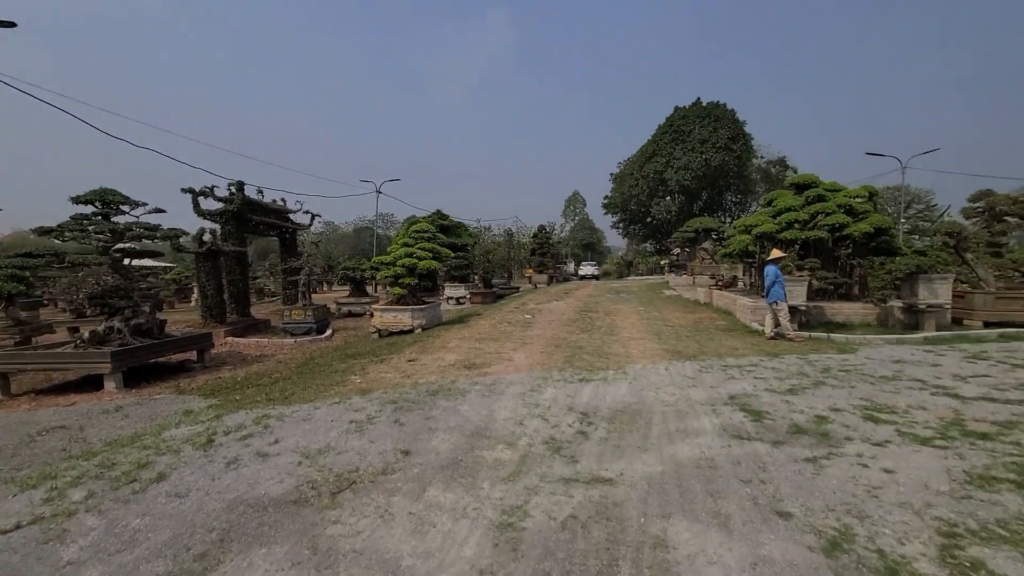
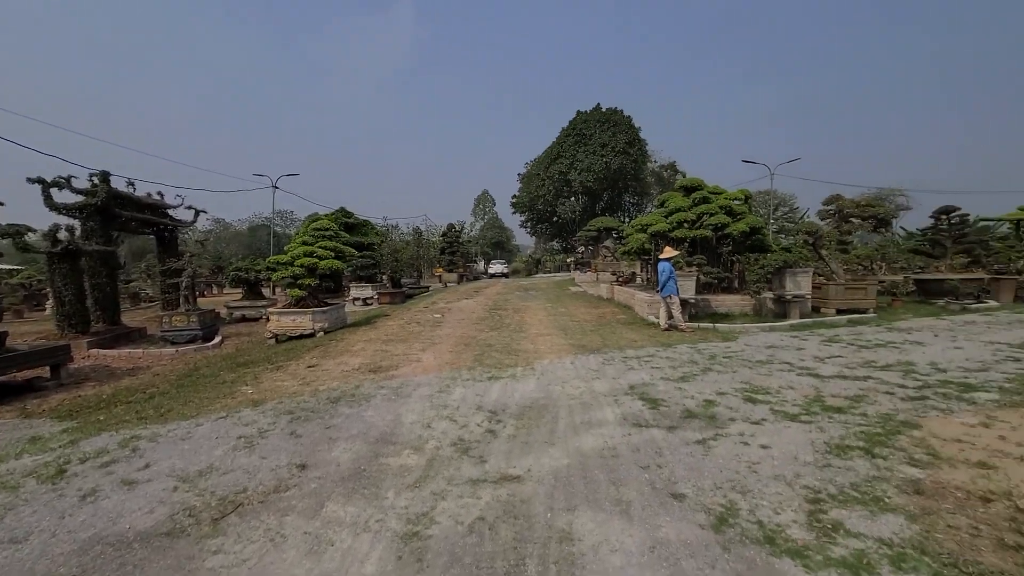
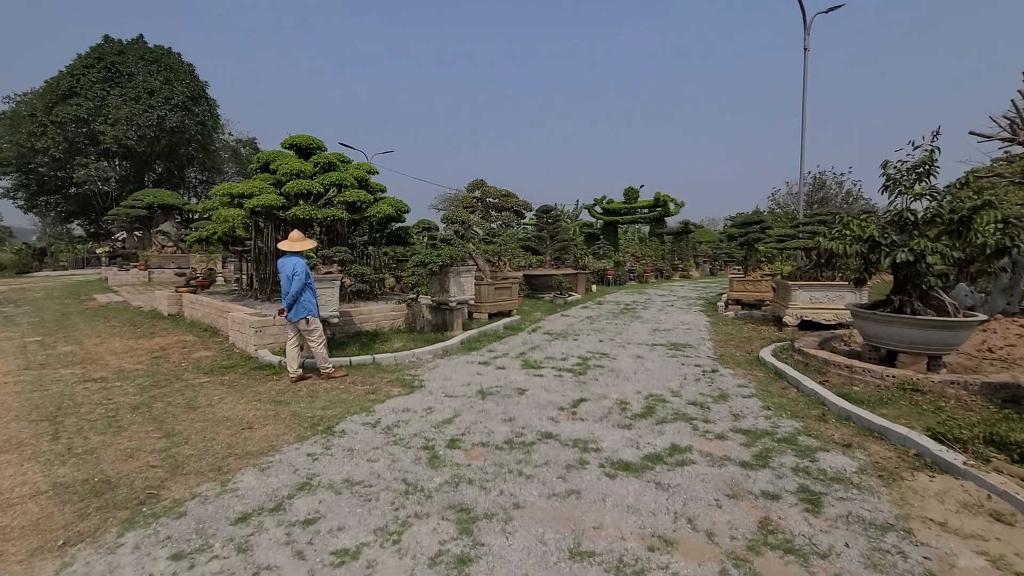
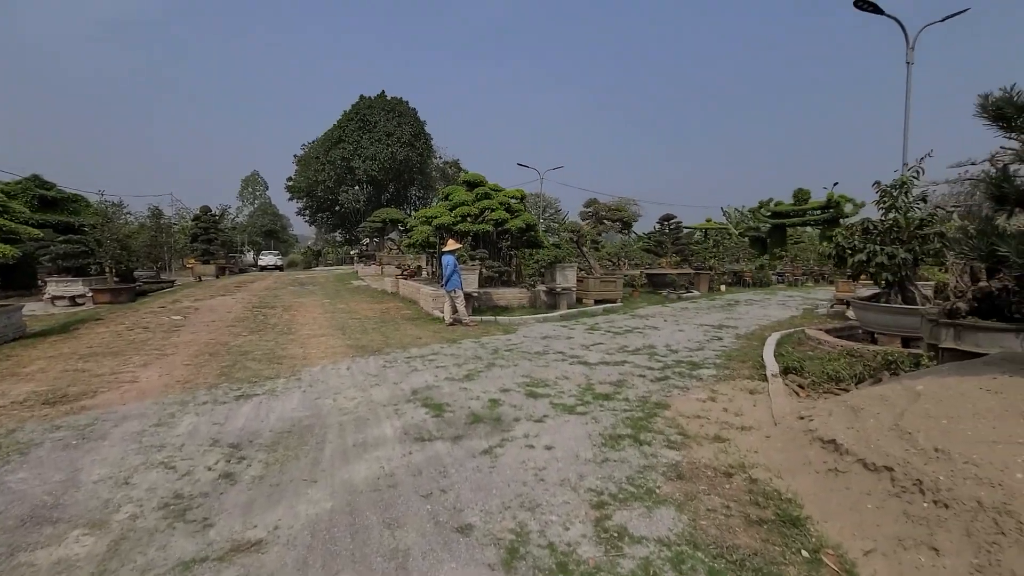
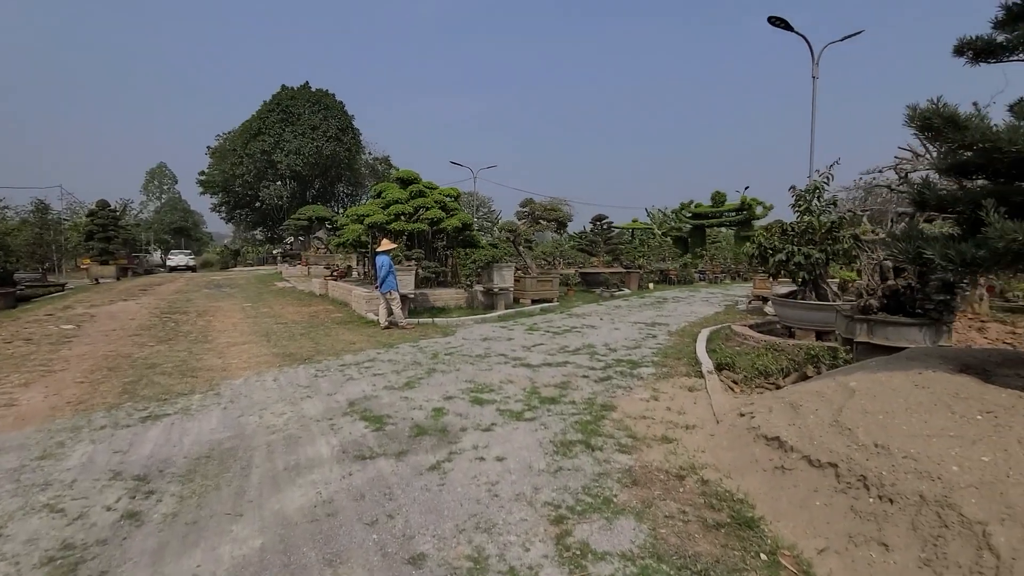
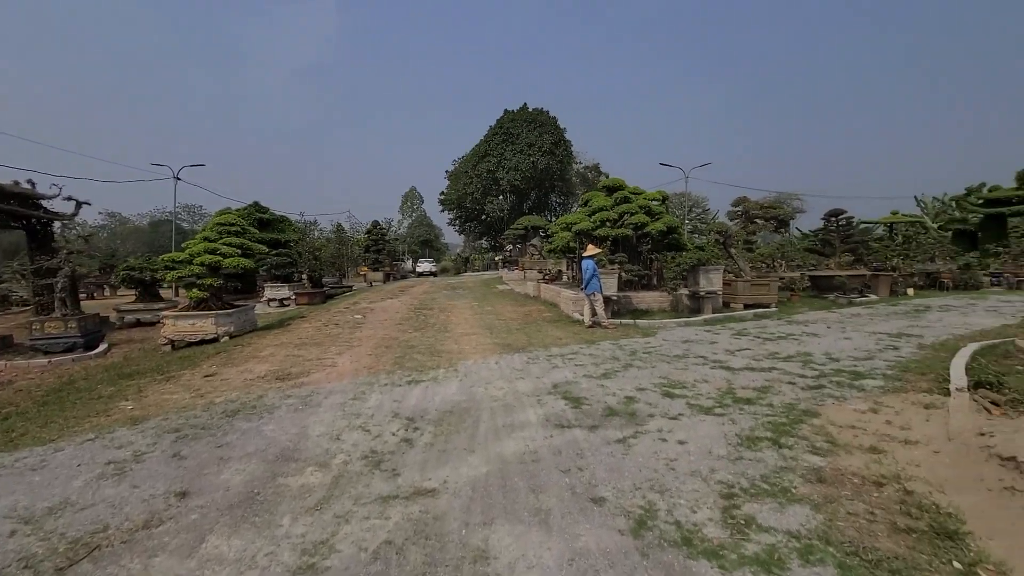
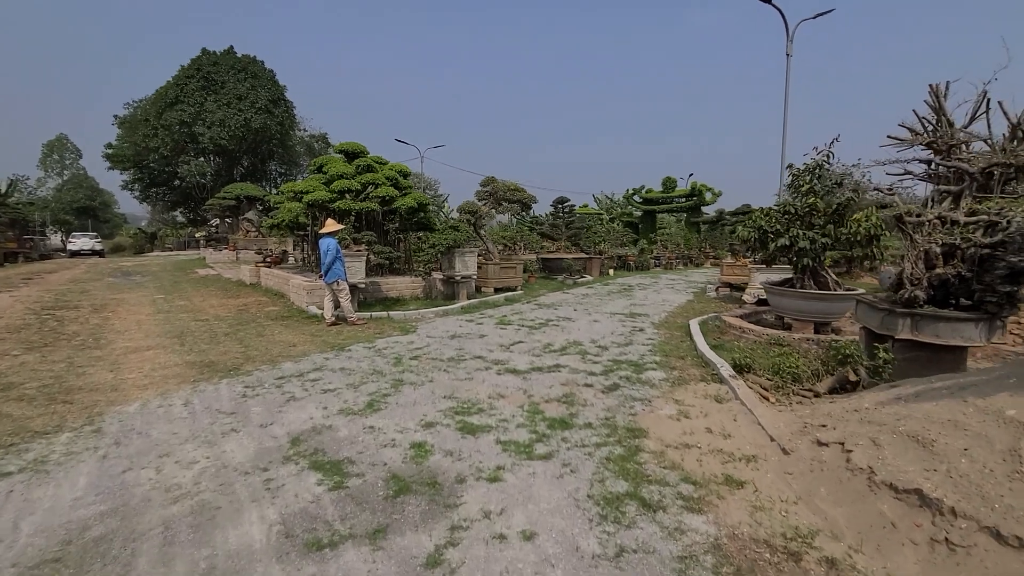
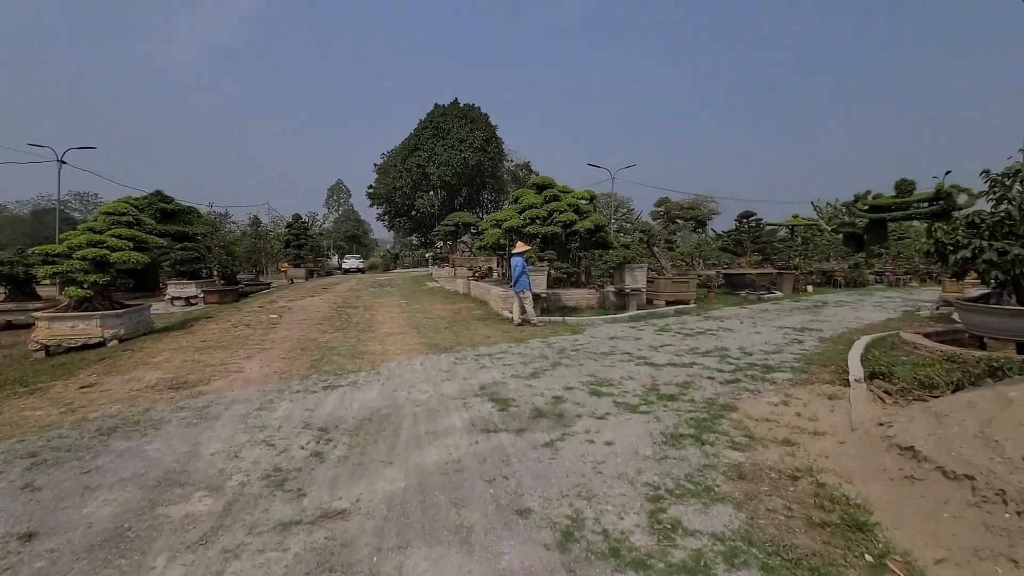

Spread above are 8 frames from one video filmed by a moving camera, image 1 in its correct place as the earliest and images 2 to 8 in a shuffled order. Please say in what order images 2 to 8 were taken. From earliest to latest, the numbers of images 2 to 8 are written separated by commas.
2, 6, 8, 4, 5, 7, 3
